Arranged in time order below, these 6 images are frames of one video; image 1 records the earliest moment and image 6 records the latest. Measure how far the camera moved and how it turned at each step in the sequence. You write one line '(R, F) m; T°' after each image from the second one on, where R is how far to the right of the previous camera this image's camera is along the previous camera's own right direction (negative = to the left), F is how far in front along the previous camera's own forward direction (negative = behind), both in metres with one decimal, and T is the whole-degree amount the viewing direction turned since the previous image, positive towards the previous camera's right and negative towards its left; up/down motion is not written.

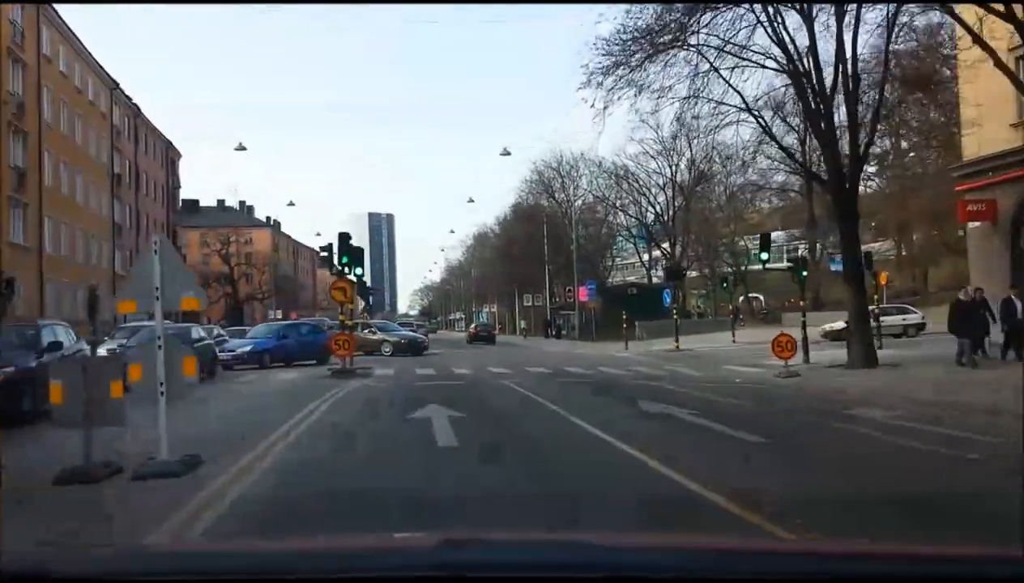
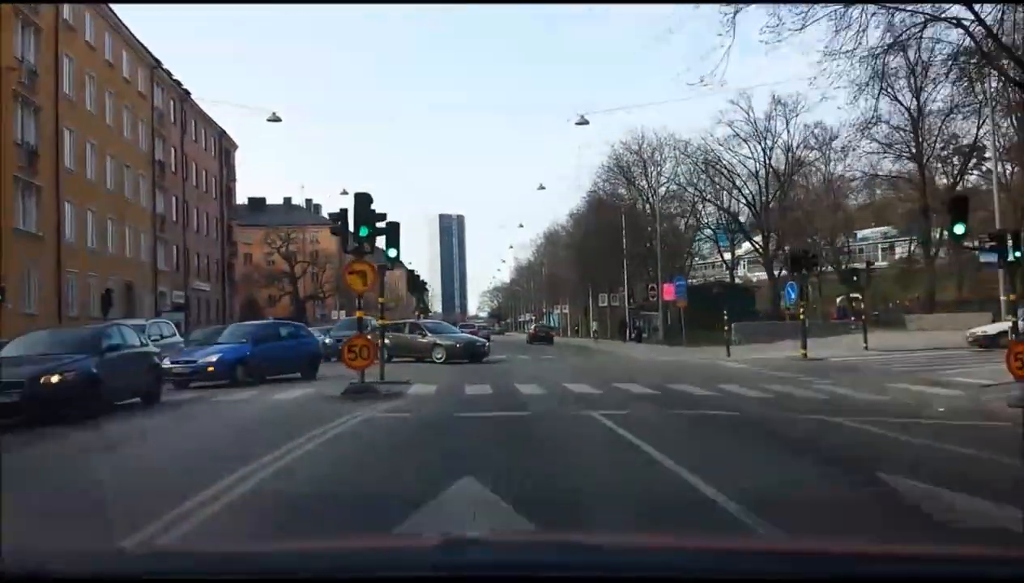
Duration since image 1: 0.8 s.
(-0.2, +4.4) m; -4°
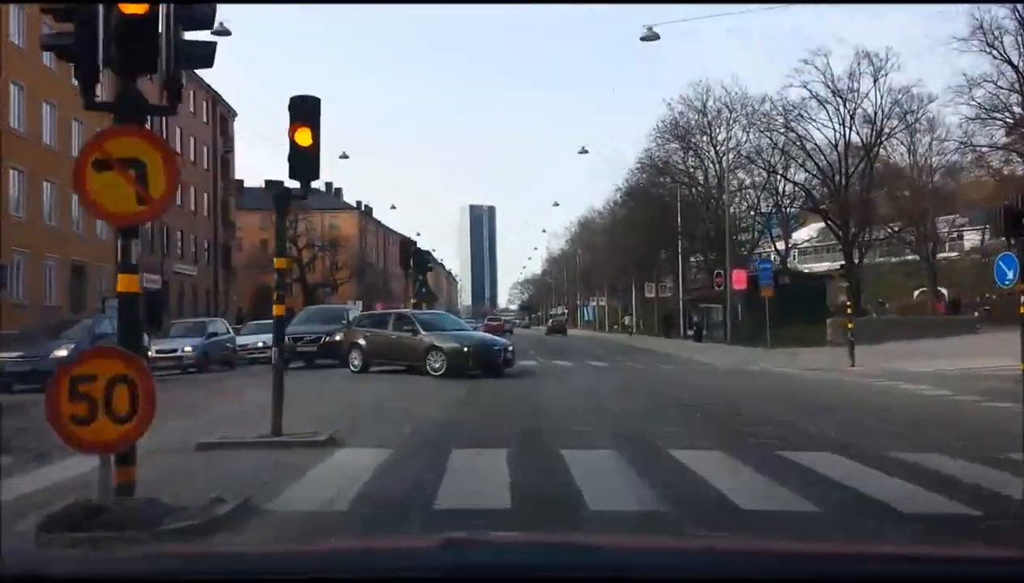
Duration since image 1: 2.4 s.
(-0.1, +6.6) m; -2°
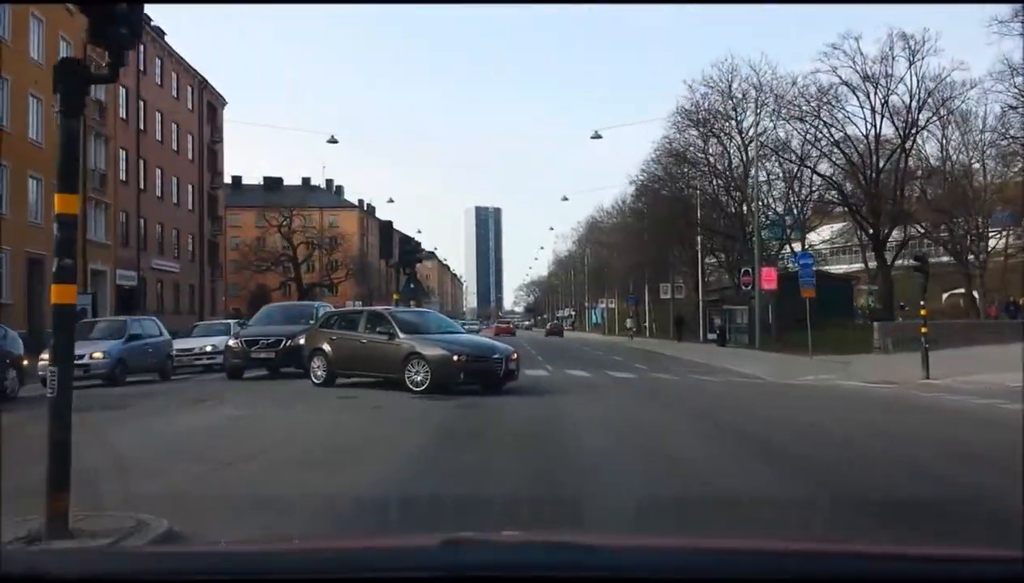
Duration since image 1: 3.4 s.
(0.0, +2.8) m; 0°
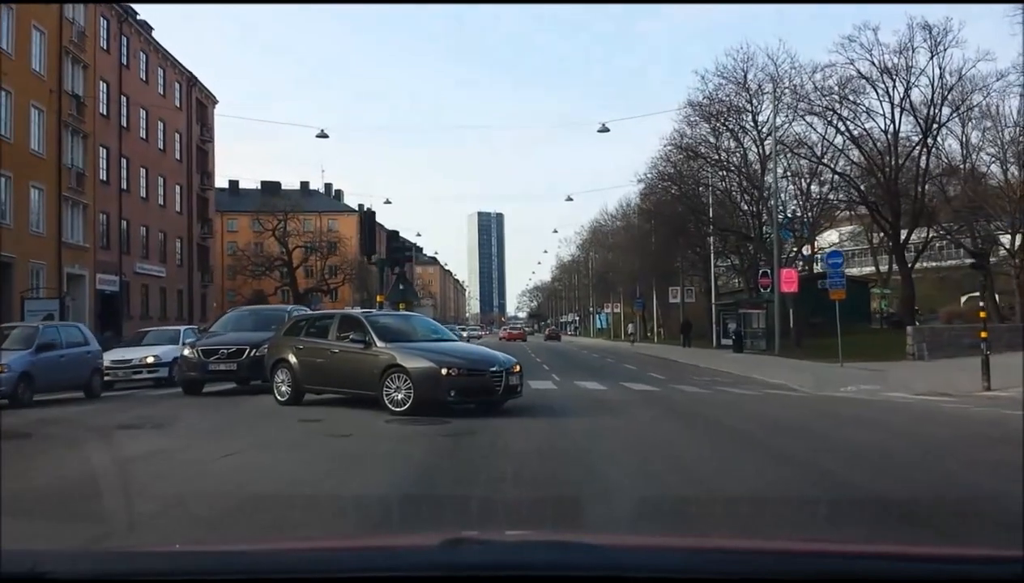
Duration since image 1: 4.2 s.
(0.0, +1.7) m; 0°
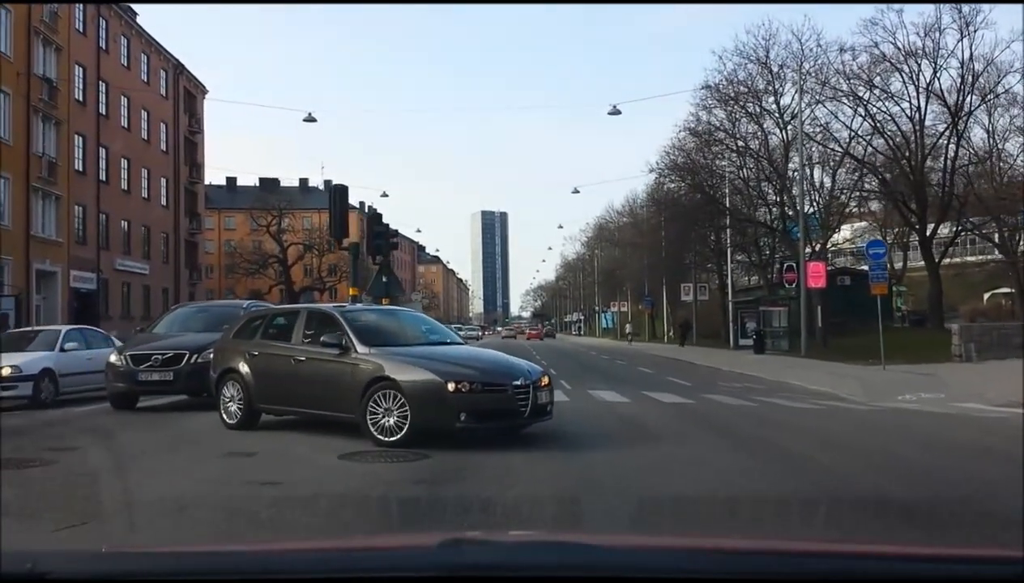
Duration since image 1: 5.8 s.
(0.0, +1.9) m; 0°
